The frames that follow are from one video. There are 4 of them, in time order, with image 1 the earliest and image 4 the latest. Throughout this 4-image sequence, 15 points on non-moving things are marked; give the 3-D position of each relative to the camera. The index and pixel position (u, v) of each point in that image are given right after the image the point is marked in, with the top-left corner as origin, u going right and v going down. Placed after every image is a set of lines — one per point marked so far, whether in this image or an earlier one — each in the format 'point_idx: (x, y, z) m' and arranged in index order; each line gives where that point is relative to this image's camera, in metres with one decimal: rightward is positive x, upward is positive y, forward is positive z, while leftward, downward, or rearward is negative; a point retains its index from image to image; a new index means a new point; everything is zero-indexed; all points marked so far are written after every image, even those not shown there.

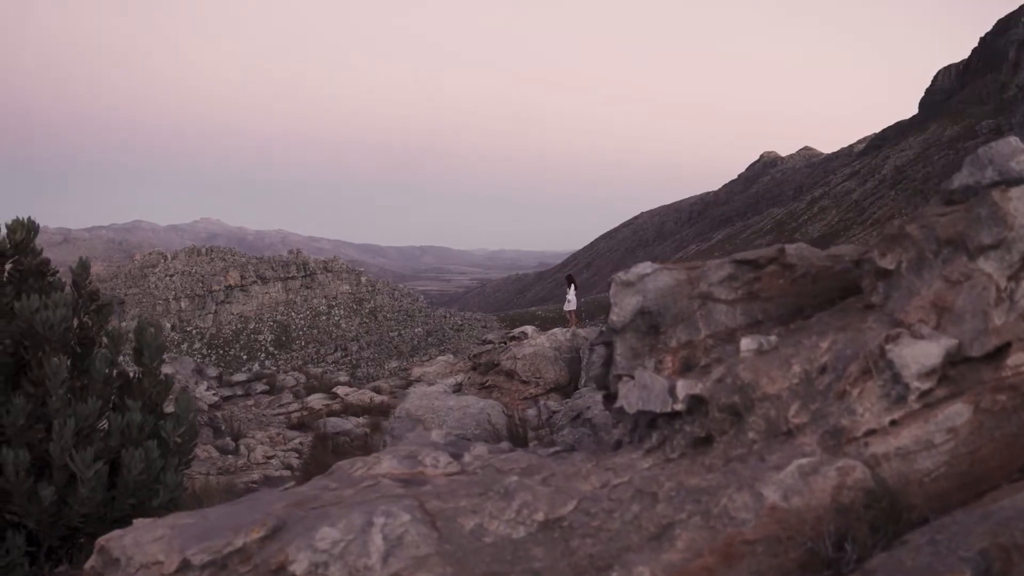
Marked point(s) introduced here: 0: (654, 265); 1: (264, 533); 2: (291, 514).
0: (+1.1, +0.2, +4.7) m
1: (-1.5, -1.5, +3.8) m
2: (-1.4, -1.5, +4.0) m
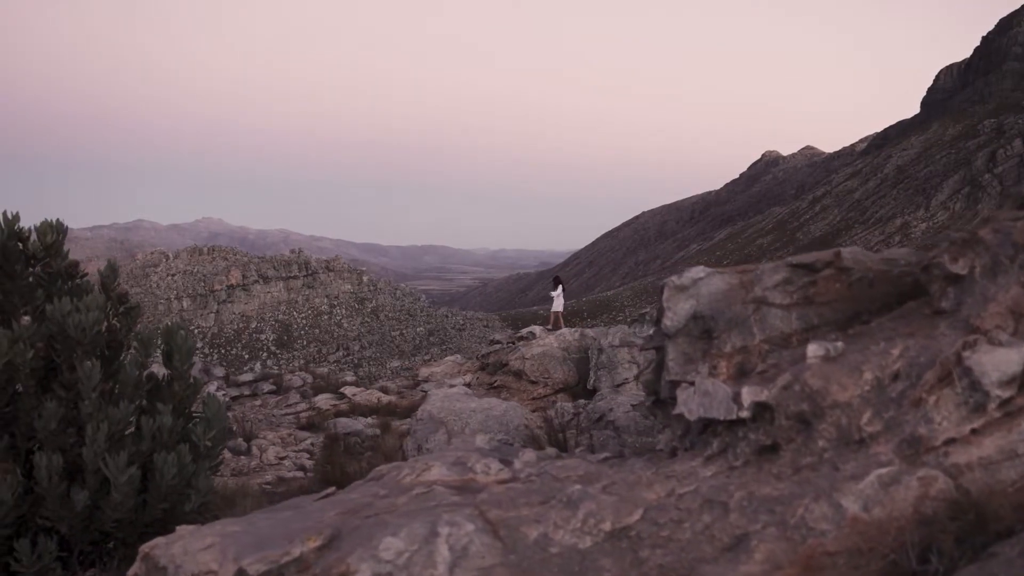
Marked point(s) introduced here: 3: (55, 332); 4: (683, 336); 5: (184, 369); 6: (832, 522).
0: (+1.5, +0.1, +4.6) m
1: (-1.2, -1.5, +3.8) m
2: (-1.1, -1.5, +4.0) m
3: (-4.6, -0.4, +6.3) m
4: (+1.2, -0.3, +4.5) m
5: (-3.7, -0.9, +7.0) m
6: (+1.6, -1.1, +3.1) m
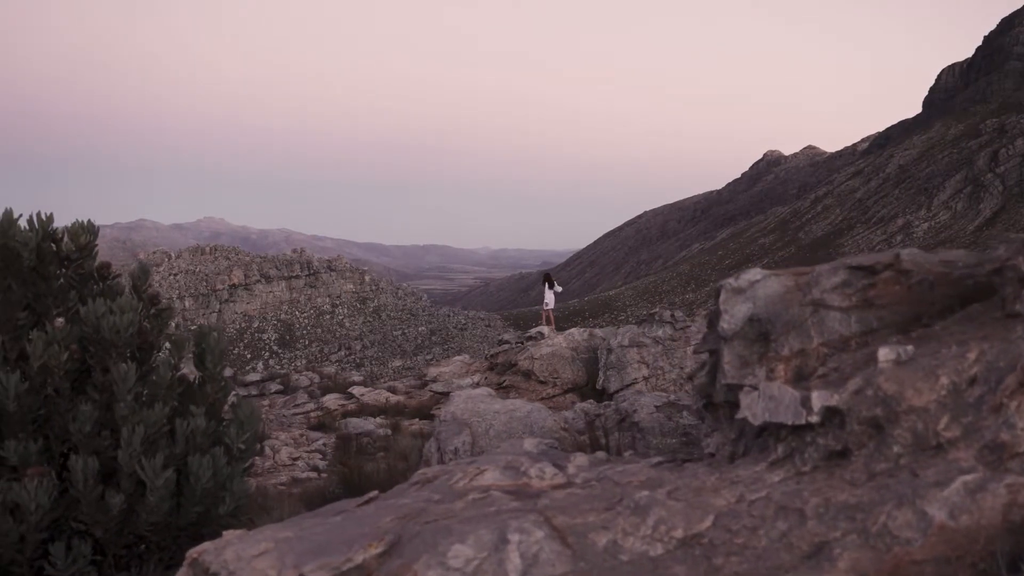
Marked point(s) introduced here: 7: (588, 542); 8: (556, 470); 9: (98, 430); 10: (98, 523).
0: (+1.9, +0.1, +4.6) m
1: (-0.8, -1.5, +3.7) m
2: (-0.7, -1.5, +3.9) m
3: (-4.3, -0.5, +6.3) m
4: (+1.6, -0.4, +4.4) m
5: (-3.3, -0.9, +6.9) m
6: (+1.9, -1.2, +3.0) m
7: (+0.4, -1.4, +3.4) m
8: (+0.3, -1.3, +4.4) m
9: (-4.1, -1.4, +6.2) m
10: (-4.0, -2.3, +6.1) m
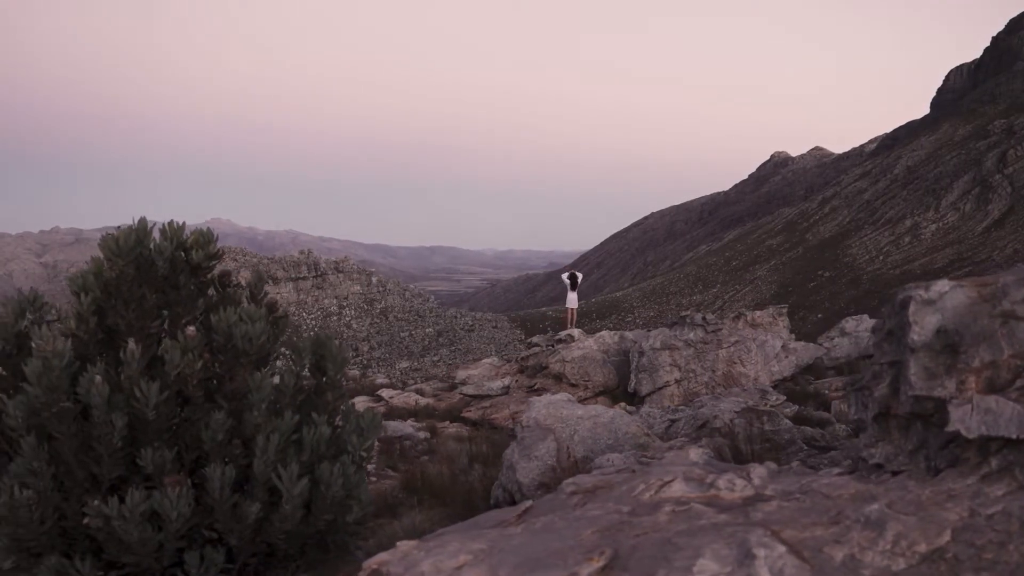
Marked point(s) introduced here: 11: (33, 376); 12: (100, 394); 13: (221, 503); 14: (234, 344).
0: (+3.2, 0.0, +4.6) m
1: (+0.5, -1.6, +3.7) m
2: (+0.6, -1.6, +3.9) m
3: (-2.9, -0.5, +6.3) m
4: (+2.9, -0.4, +4.4) m
5: (-2.0, -1.0, +6.9) m
6: (+3.3, -1.2, +3.0) m
7: (+1.7, -1.5, +3.4) m
8: (+1.6, -1.4, +4.4) m
9: (-2.8, -1.5, +6.2) m
10: (-2.7, -2.4, +6.1) m
11: (-4.2, -0.8, +5.5) m
12: (-3.7, -1.0, +5.7) m
13: (-2.7, -2.0, +5.9) m
14: (-2.8, -0.6, +6.3) m
